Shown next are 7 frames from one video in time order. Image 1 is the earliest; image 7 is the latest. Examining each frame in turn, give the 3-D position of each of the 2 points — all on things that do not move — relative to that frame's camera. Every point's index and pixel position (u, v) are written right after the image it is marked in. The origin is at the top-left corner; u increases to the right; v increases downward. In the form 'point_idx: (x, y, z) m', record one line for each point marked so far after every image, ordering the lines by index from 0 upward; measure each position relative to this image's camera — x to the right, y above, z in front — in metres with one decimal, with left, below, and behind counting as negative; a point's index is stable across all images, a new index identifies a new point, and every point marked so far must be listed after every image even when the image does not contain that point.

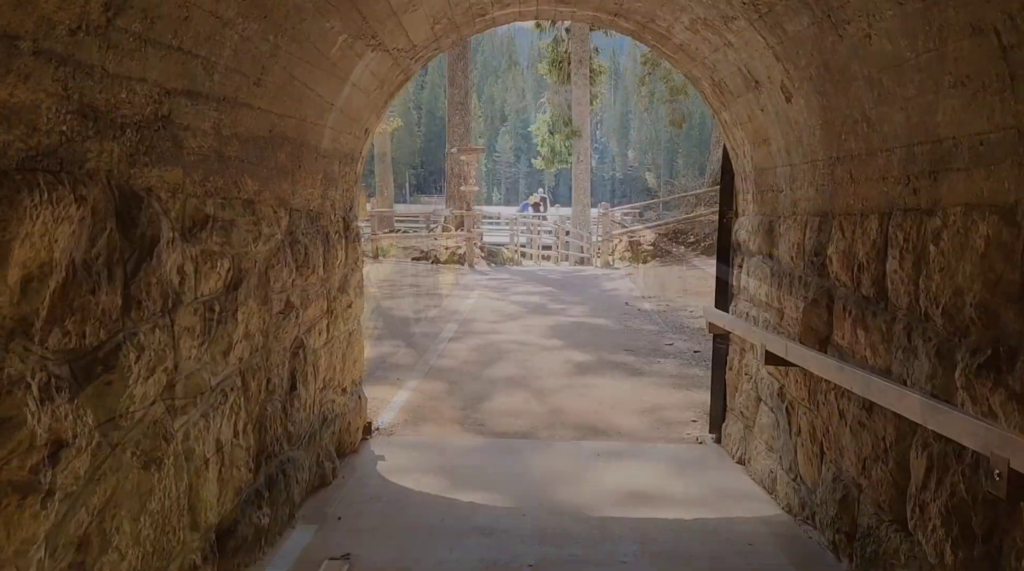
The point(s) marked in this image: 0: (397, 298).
0: (-1.5, -0.2, +11.1) m
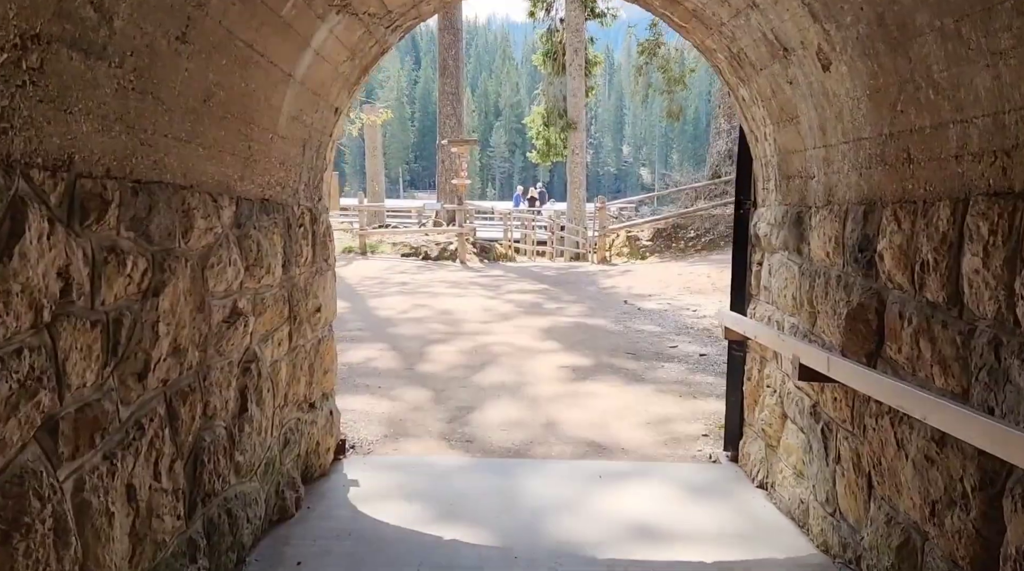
0: (-1.6, -0.1, +10.5) m
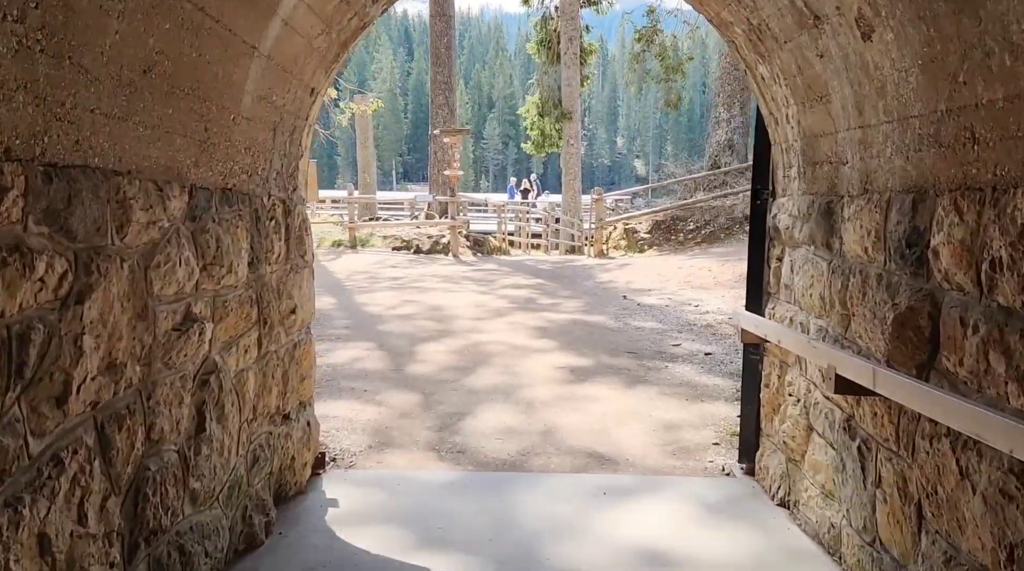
0: (-1.6, -0.1, +10.1) m
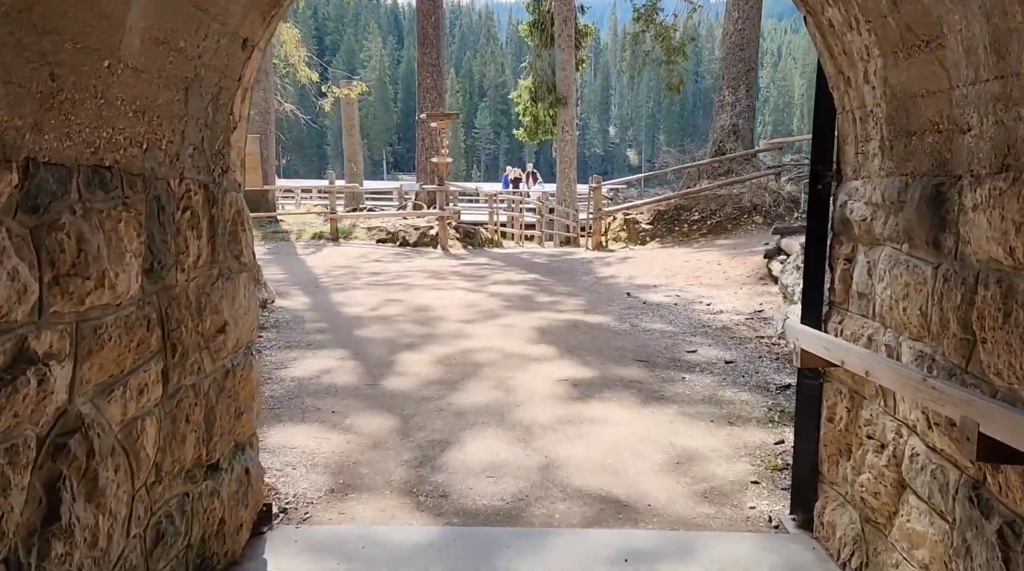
0: (-1.7, 0.0, +9.2) m
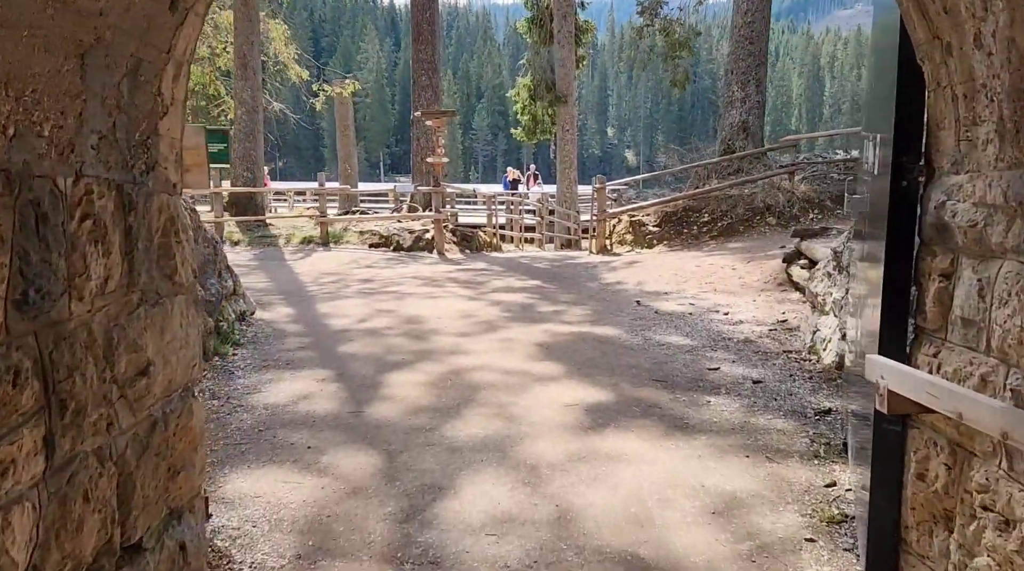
0: (-1.7, -0.1, +8.6) m
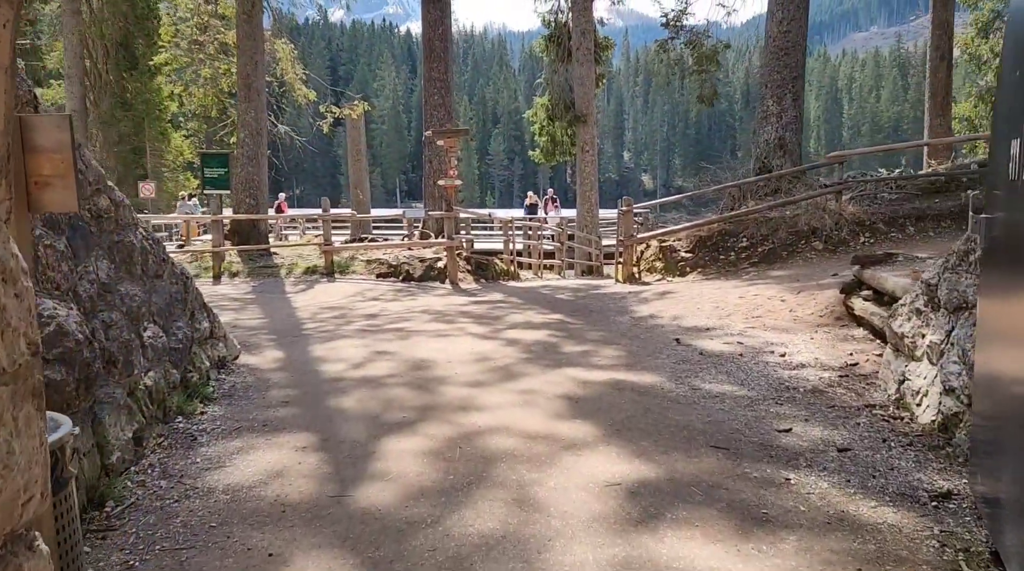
0: (-1.5, -0.5, +7.6) m
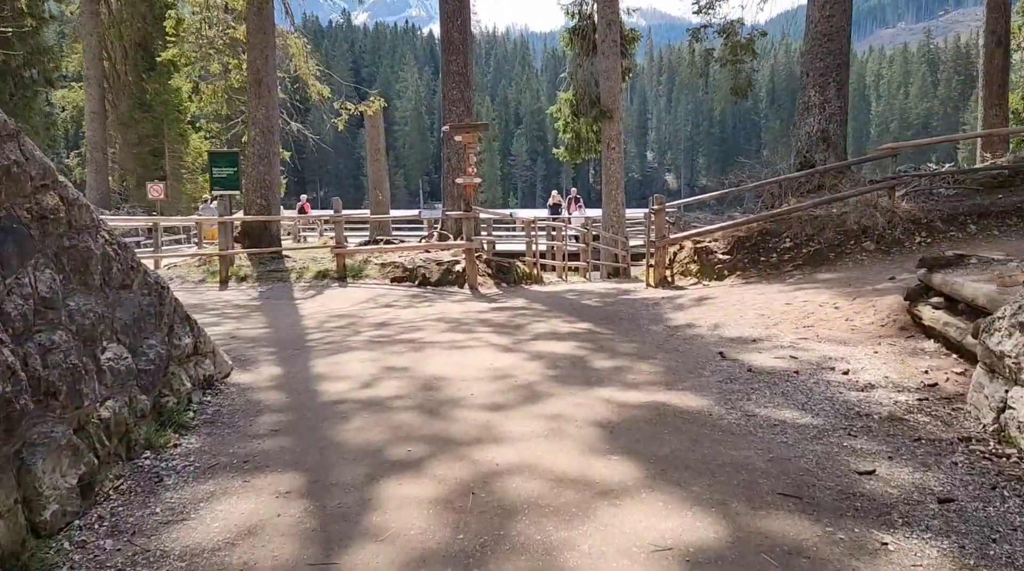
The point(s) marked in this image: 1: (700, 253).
0: (-1.3, -0.5, +6.8) m
1: (+2.3, +0.4, +10.8) m
